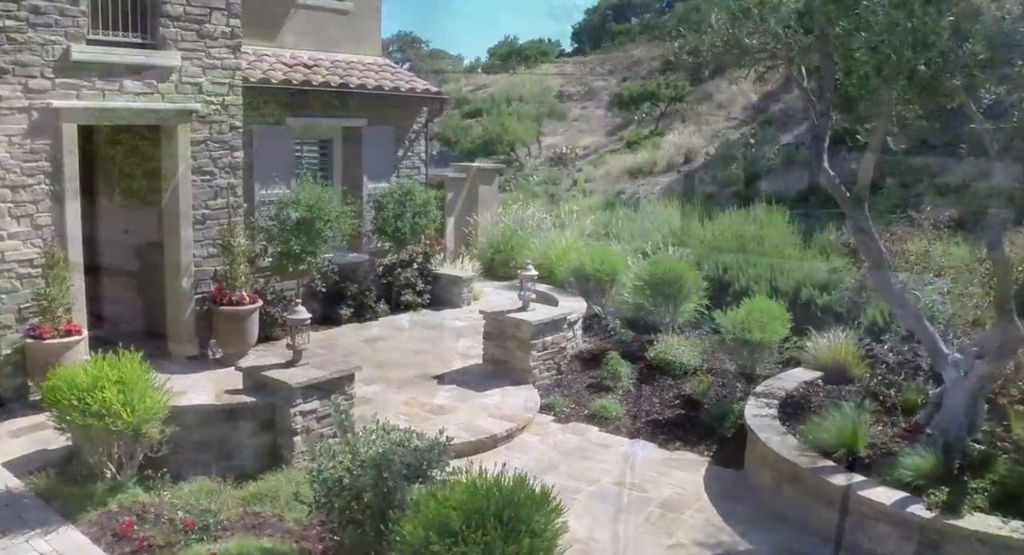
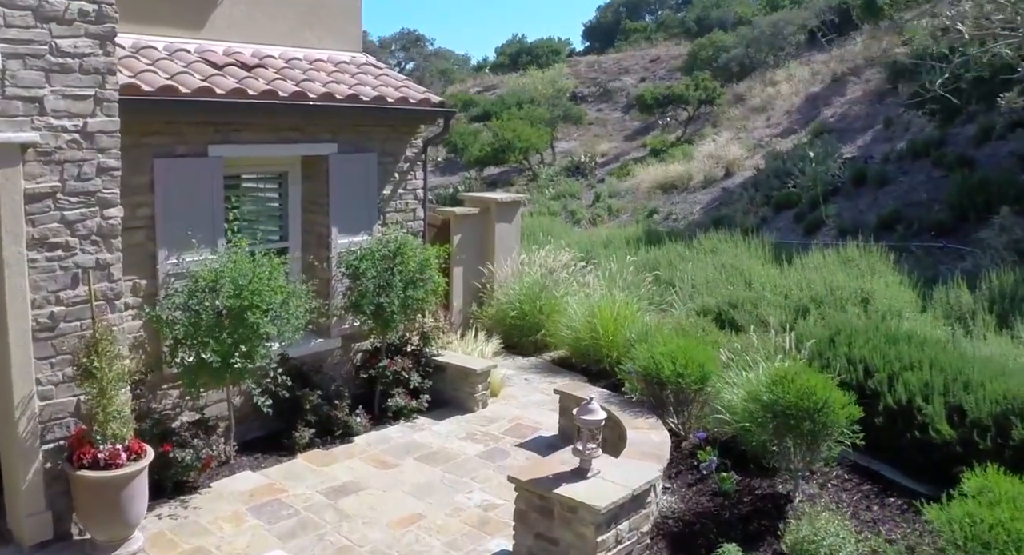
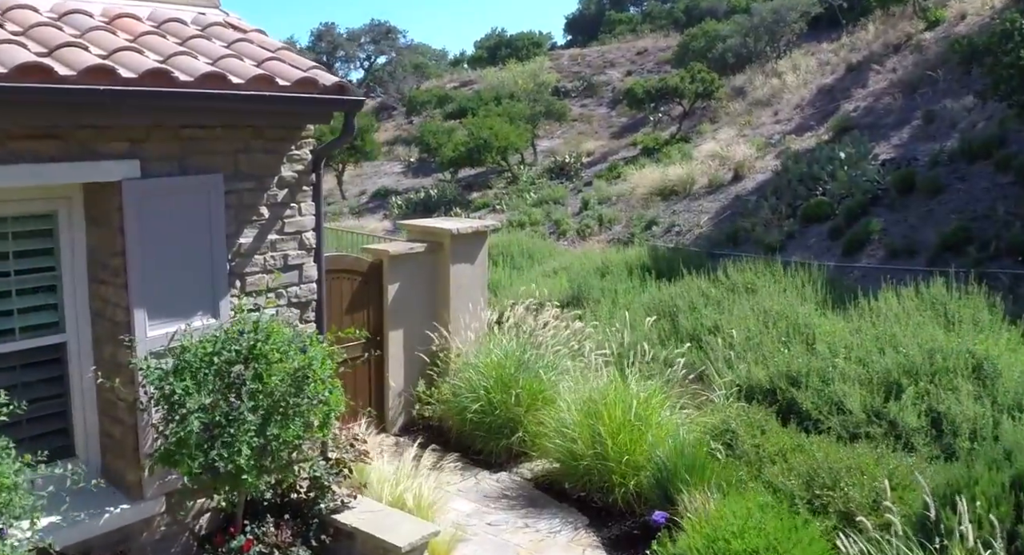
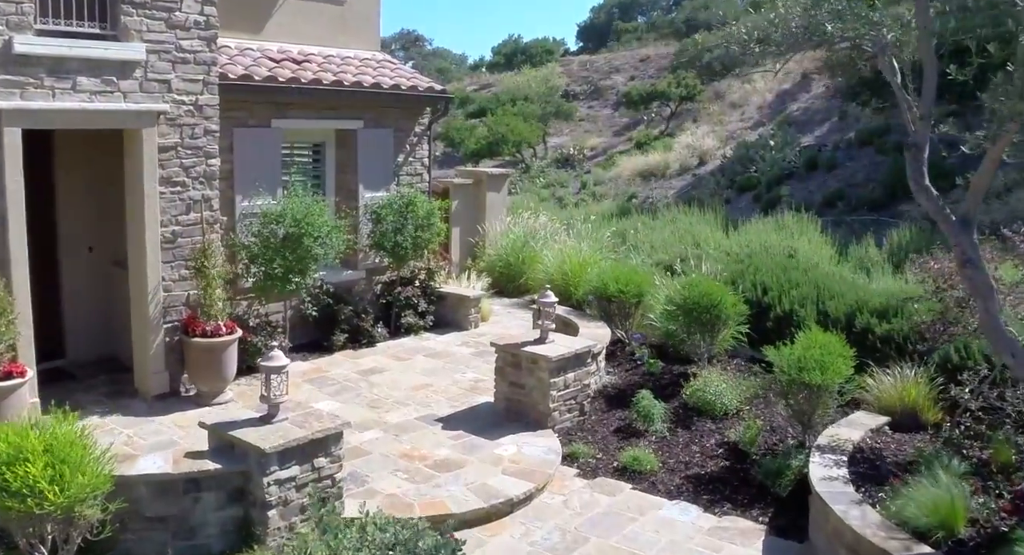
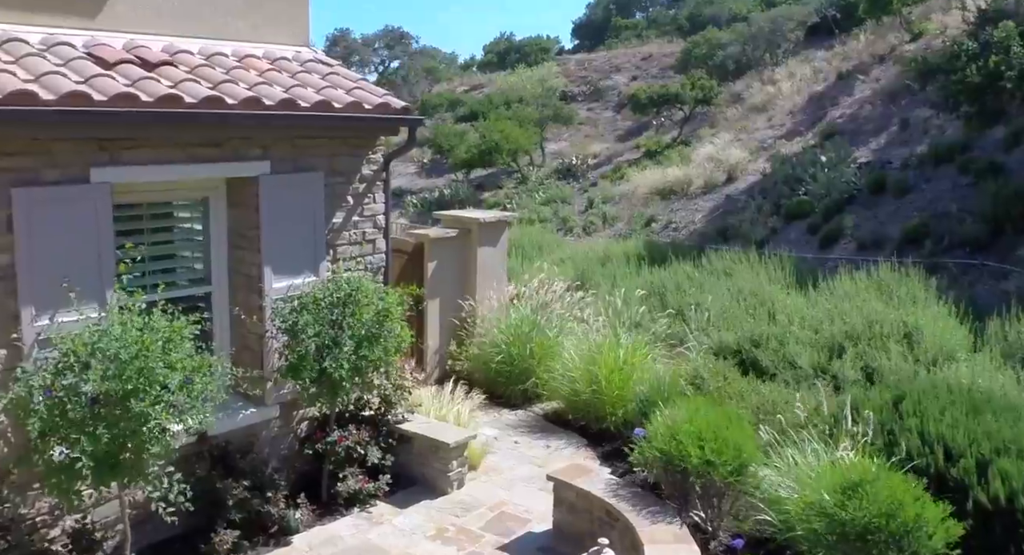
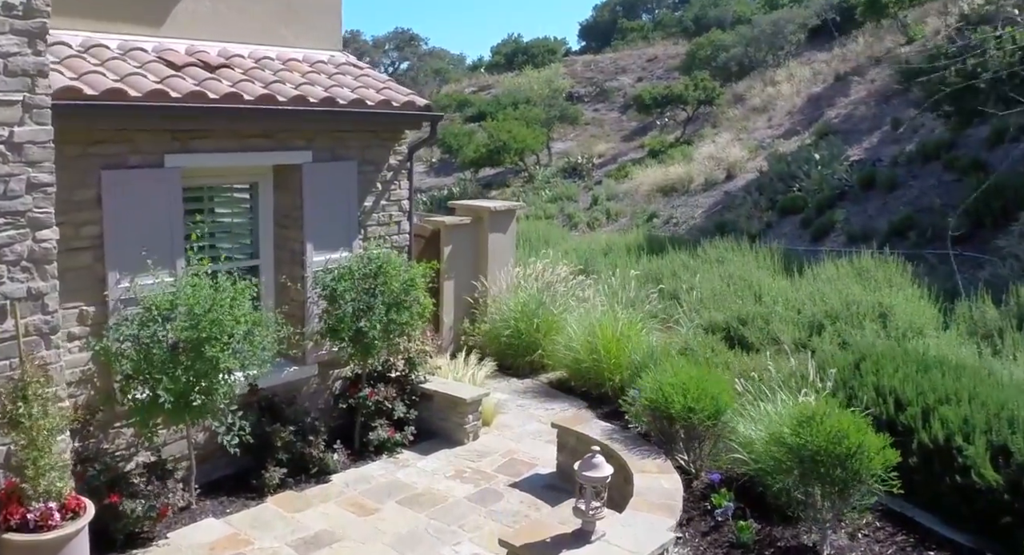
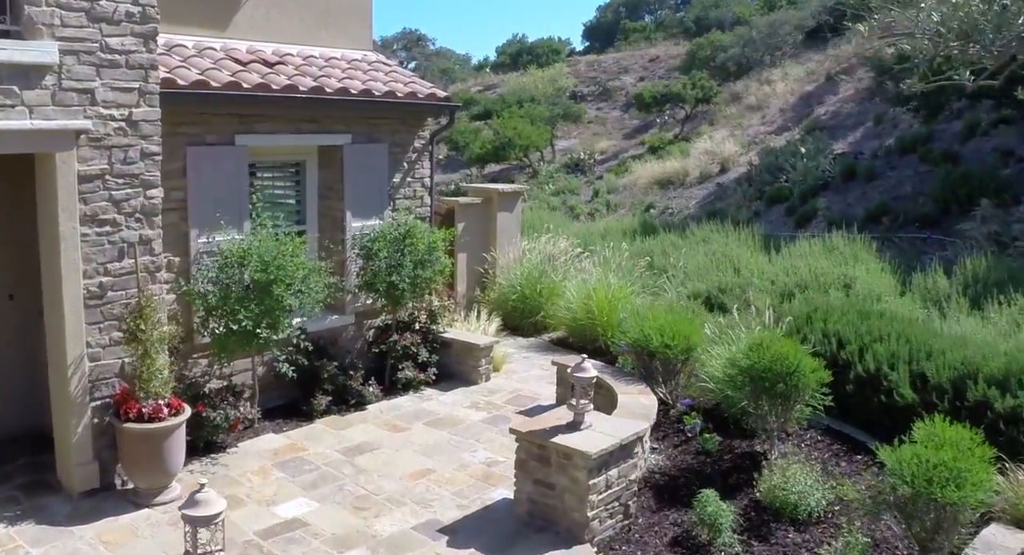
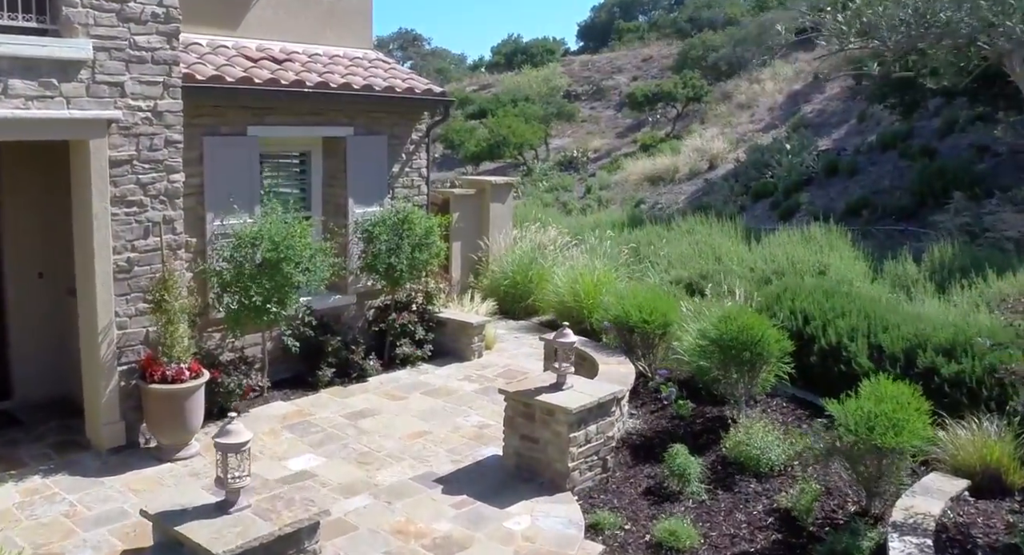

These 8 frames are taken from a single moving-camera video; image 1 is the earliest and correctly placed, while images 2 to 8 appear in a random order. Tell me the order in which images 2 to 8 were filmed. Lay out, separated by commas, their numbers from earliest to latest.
4, 8, 7, 2, 6, 5, 3
